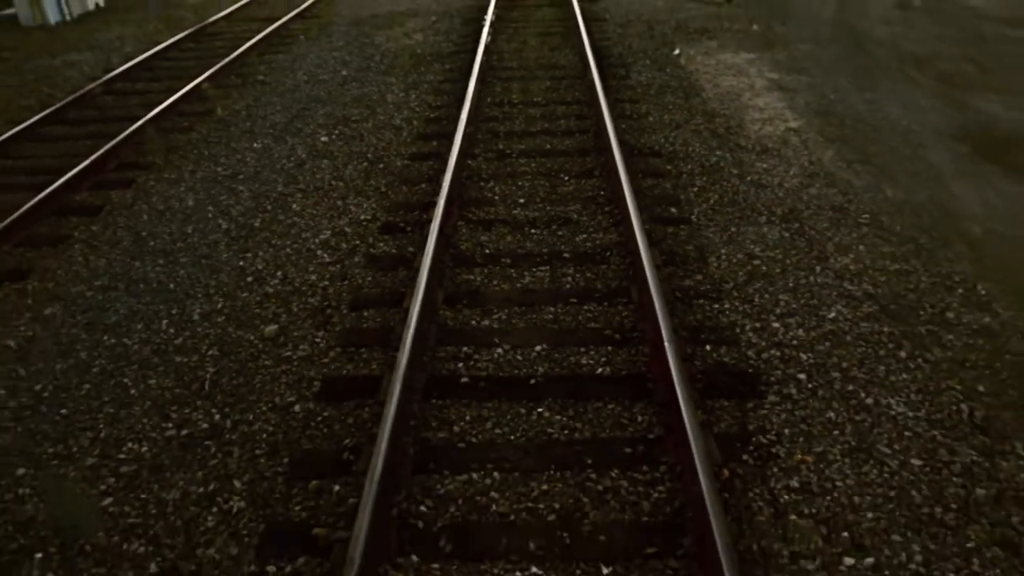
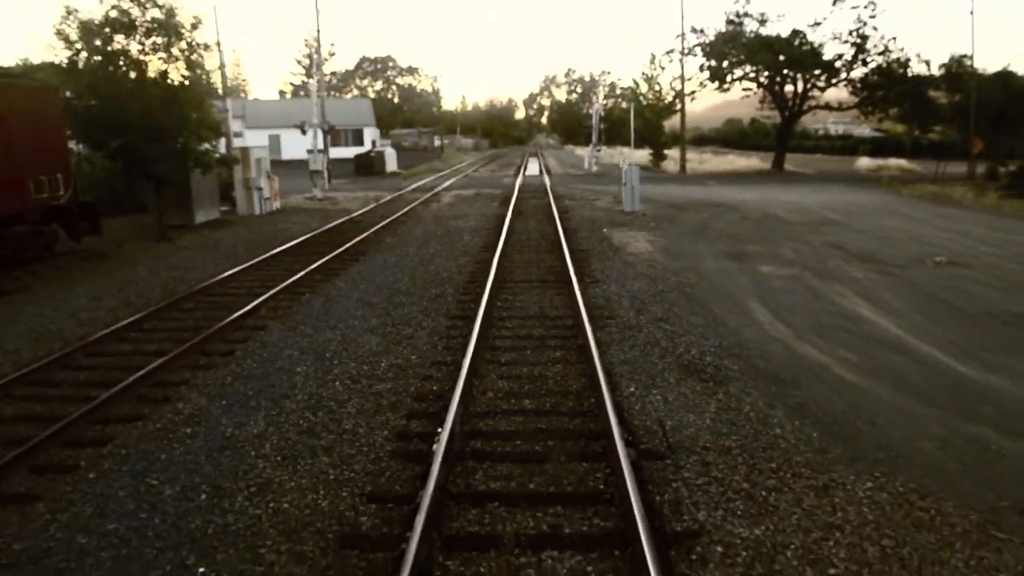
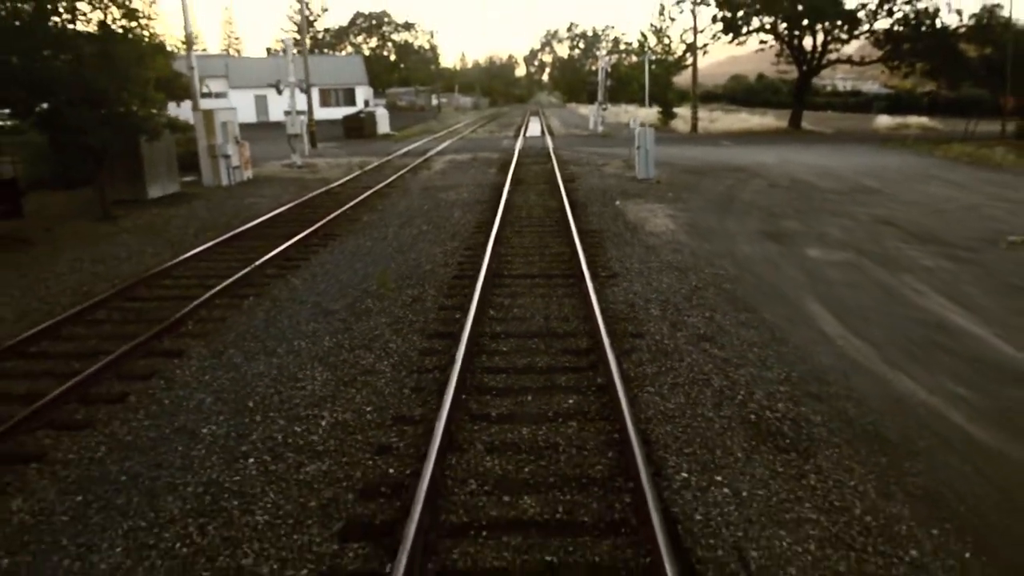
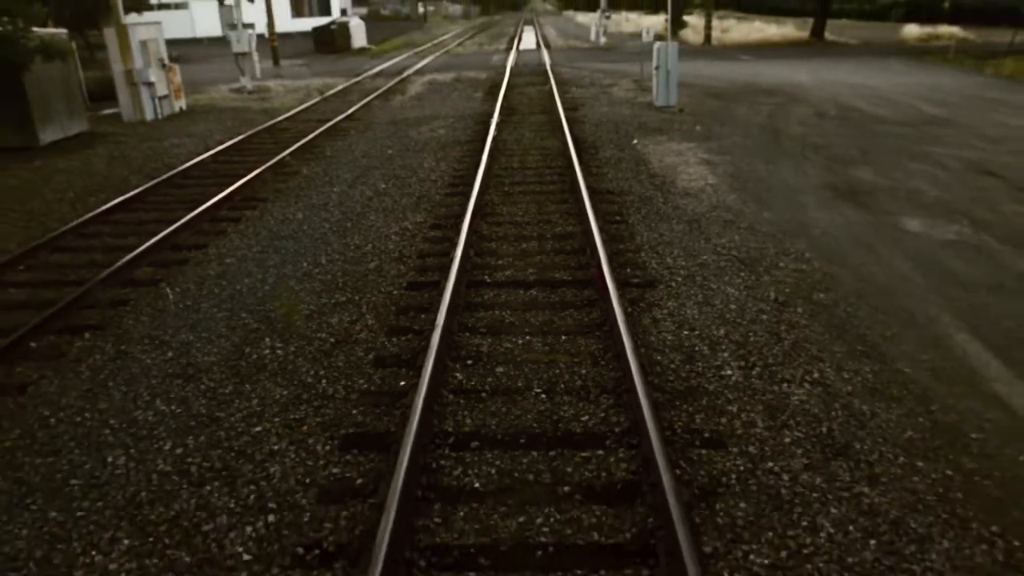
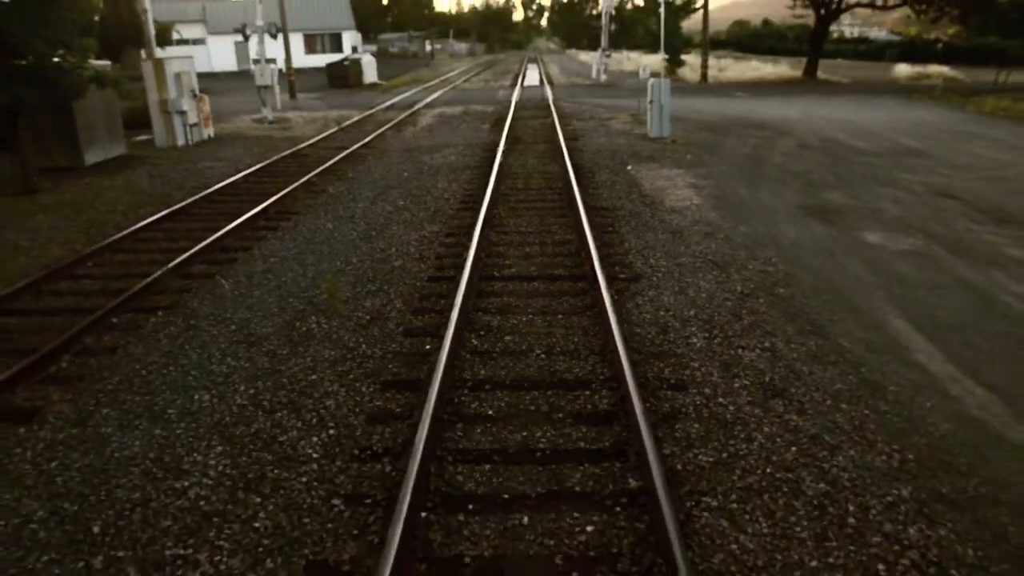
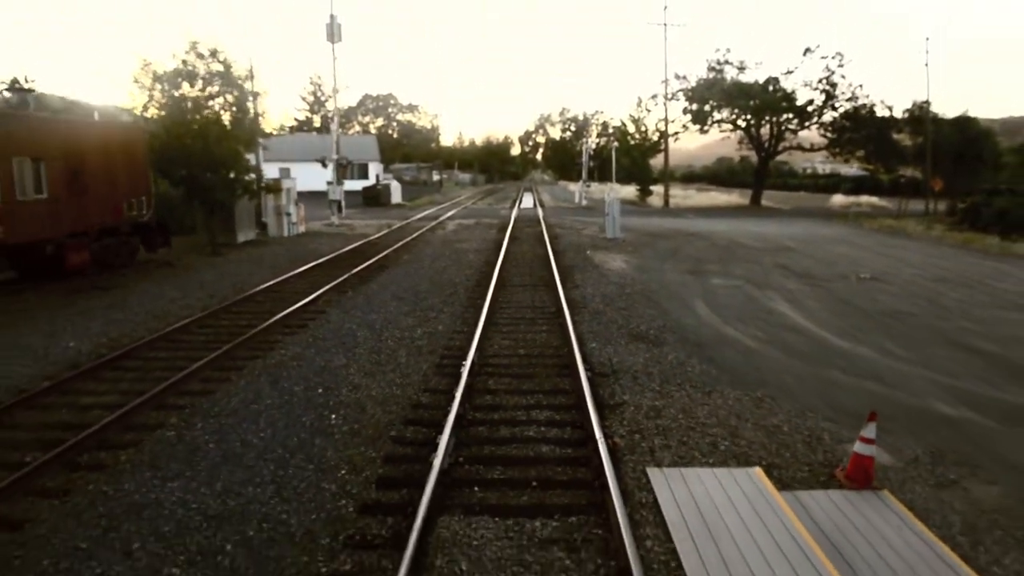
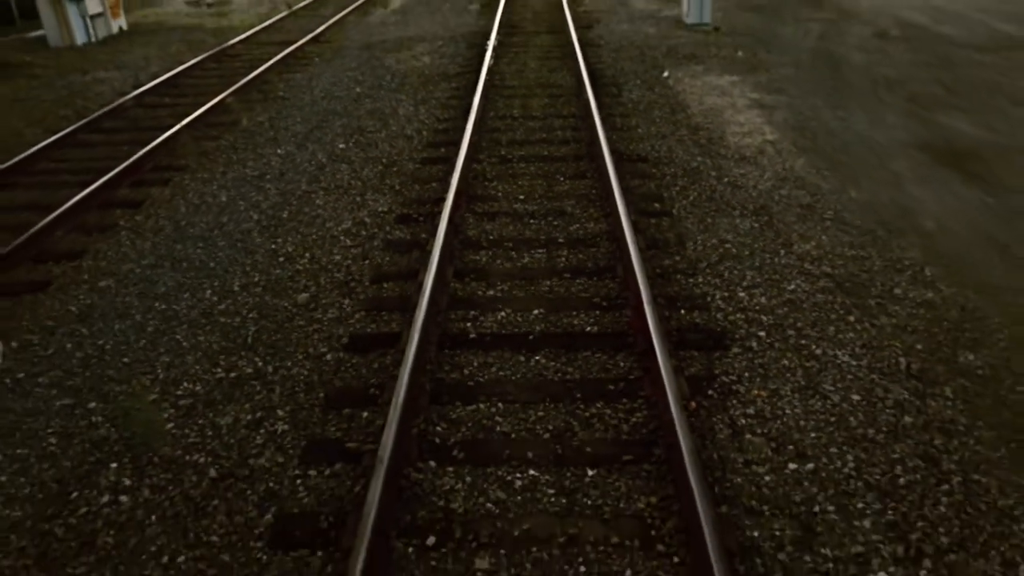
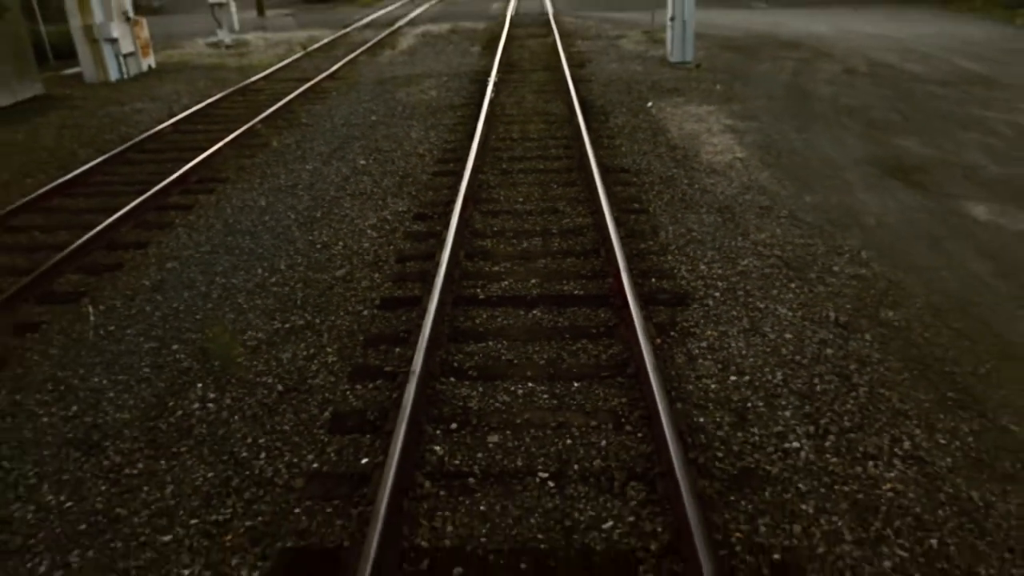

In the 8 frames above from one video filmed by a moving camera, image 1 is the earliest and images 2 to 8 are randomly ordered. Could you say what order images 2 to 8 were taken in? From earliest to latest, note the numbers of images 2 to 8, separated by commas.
7, 8, 4, 5, 3, 2, 6
